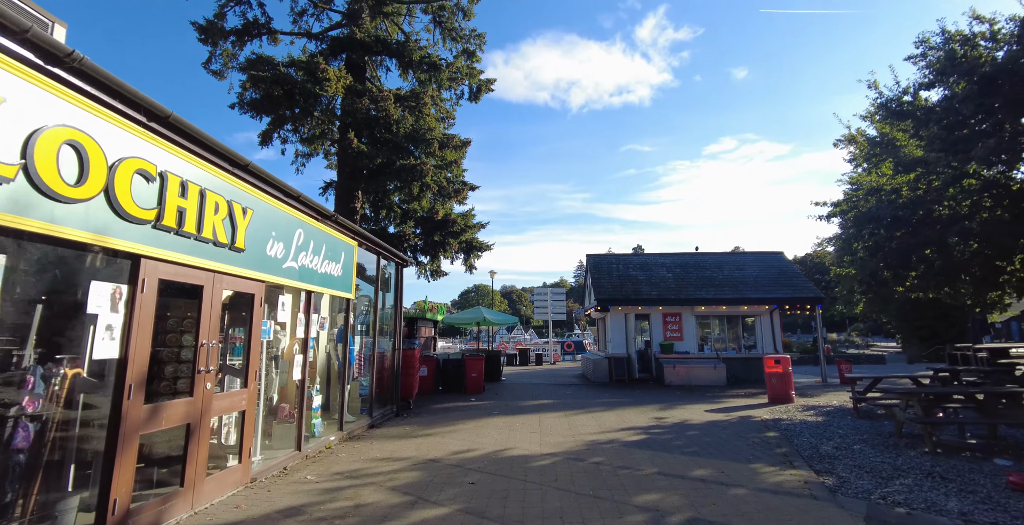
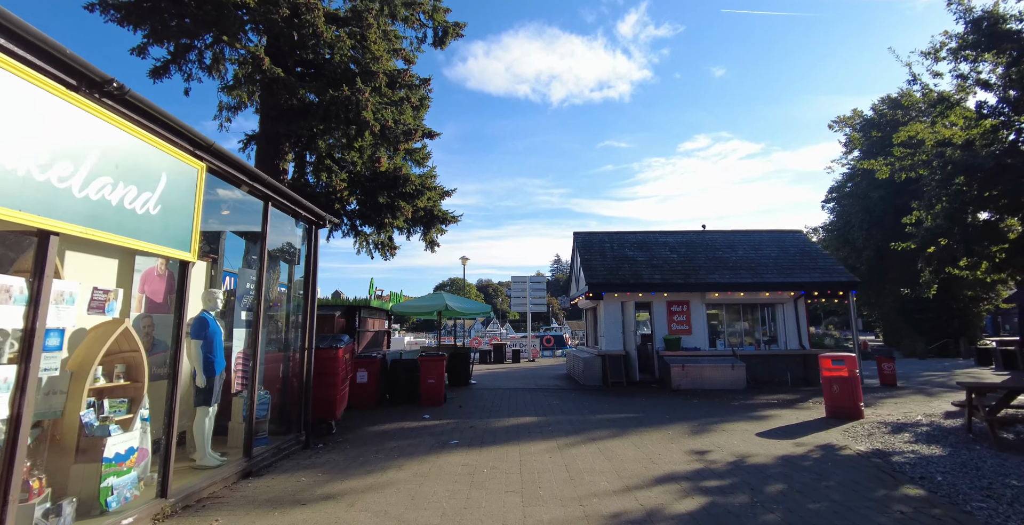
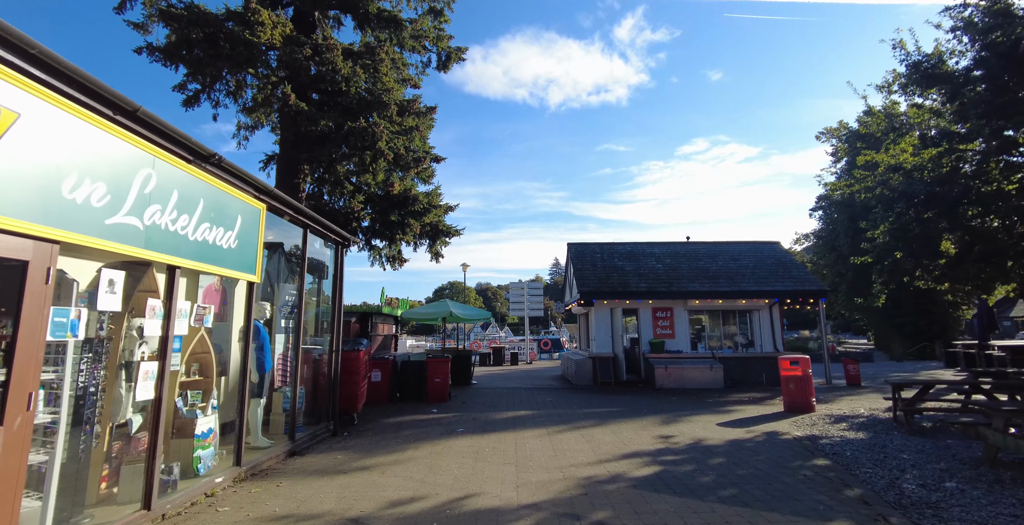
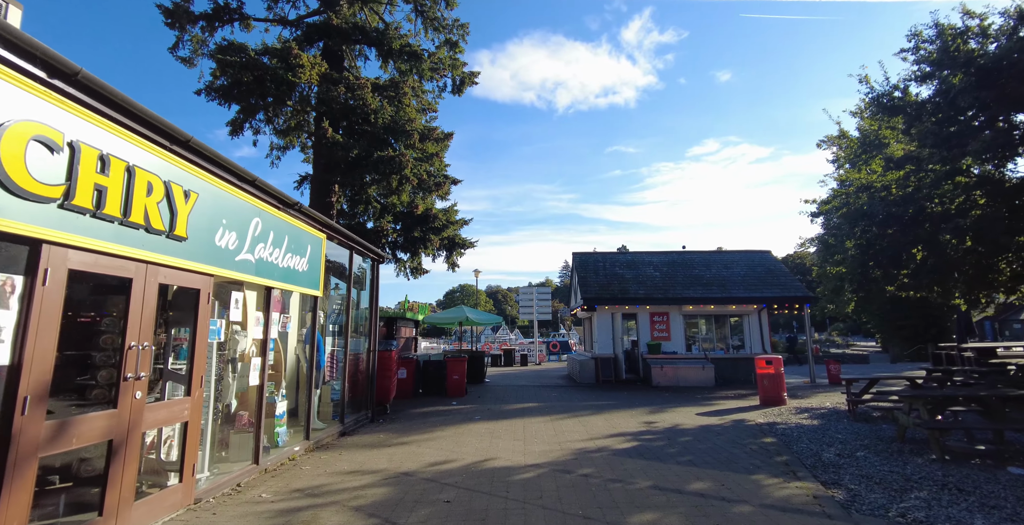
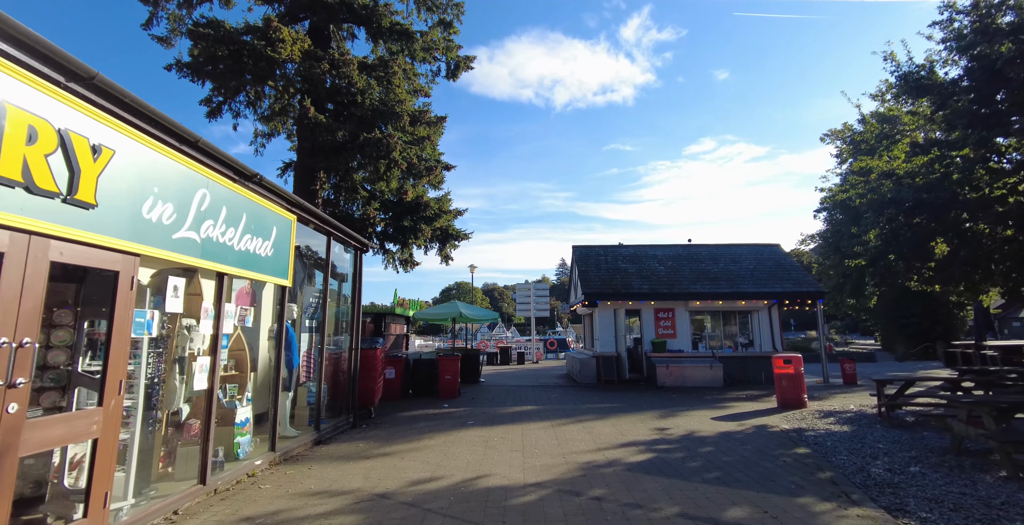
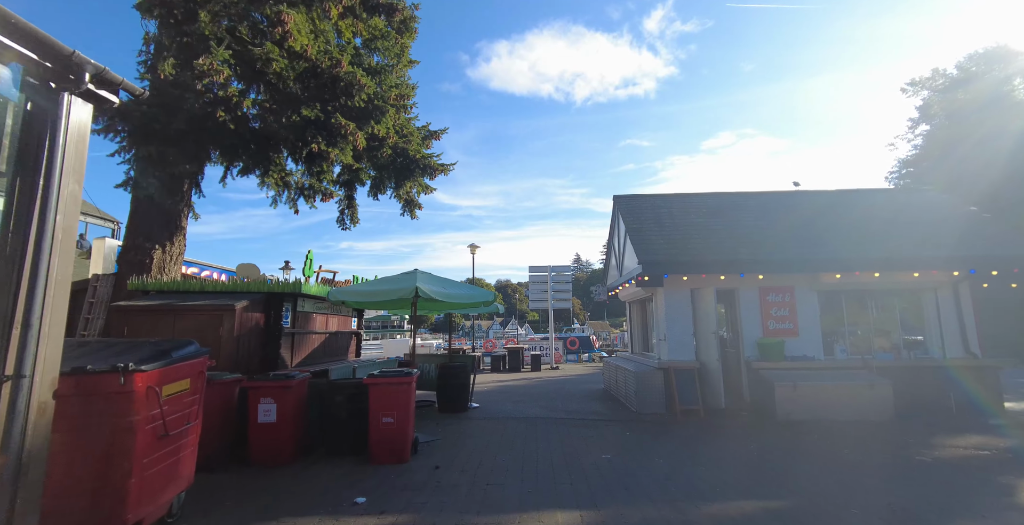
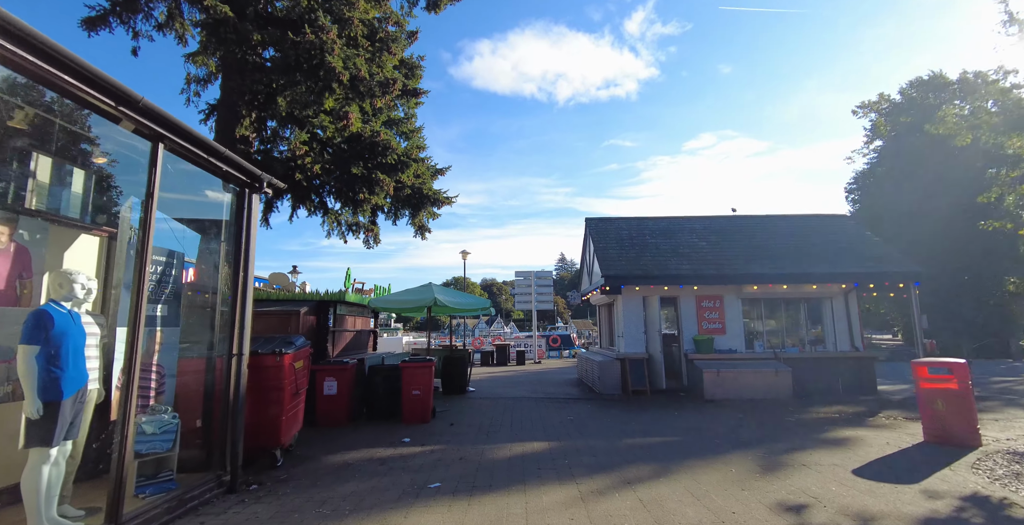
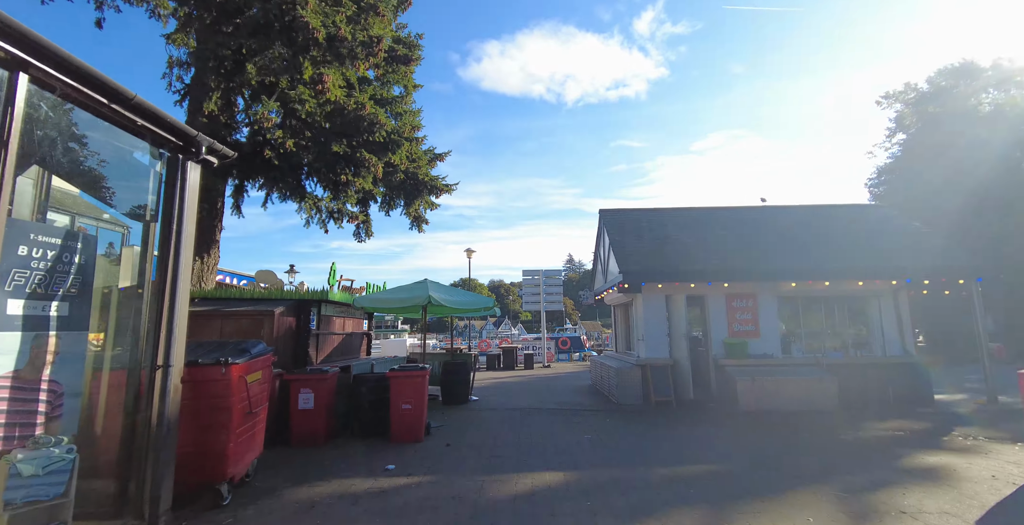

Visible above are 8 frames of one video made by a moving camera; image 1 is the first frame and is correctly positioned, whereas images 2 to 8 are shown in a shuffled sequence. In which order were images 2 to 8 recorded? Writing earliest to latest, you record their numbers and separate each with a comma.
4, 5, 3, 2, 7, 8, 6
